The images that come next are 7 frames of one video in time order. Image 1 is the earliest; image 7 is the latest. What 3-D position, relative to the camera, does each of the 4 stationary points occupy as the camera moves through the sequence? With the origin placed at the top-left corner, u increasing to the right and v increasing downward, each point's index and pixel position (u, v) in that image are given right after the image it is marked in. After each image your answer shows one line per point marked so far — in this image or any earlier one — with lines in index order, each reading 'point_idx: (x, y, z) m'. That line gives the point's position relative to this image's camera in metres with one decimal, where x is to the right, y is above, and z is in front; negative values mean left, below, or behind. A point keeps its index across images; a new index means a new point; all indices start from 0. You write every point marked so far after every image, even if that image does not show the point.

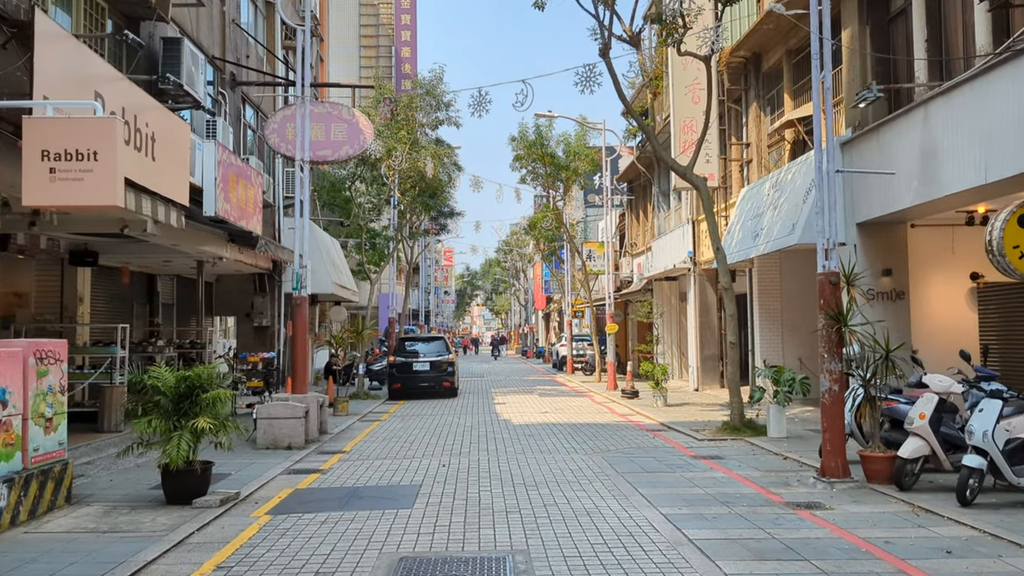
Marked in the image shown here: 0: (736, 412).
0: (+3.2, -1.8, +13.1) m
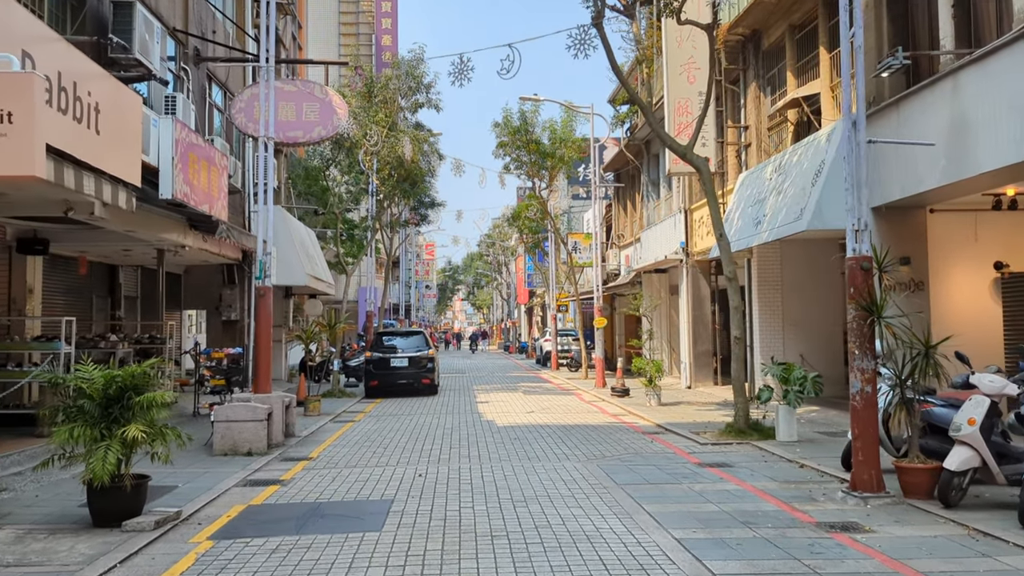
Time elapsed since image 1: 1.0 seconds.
0: (+3.0, -1.6, +12.1) m
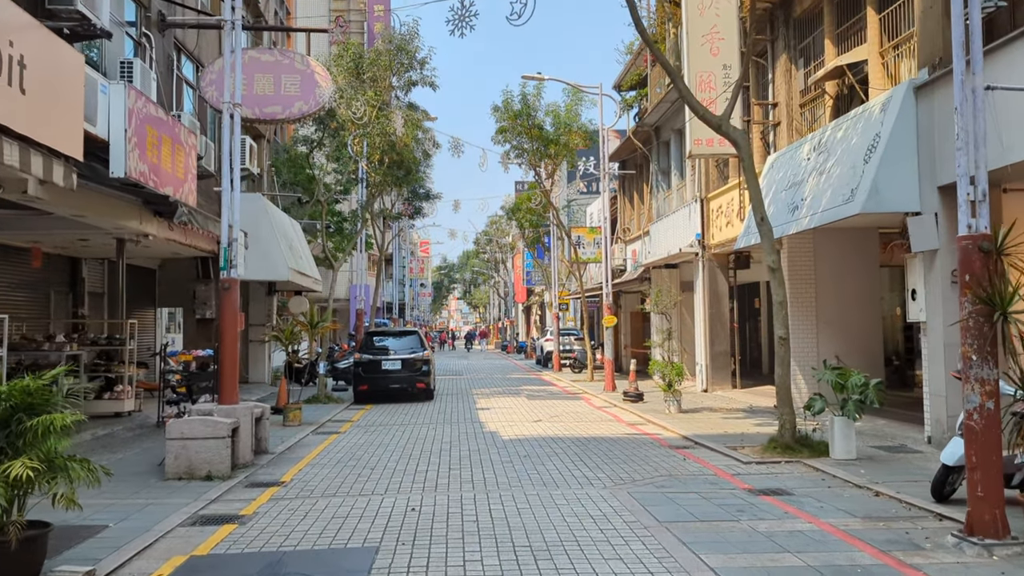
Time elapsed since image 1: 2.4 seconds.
0: (+3.1, -1.6, +10.3) m
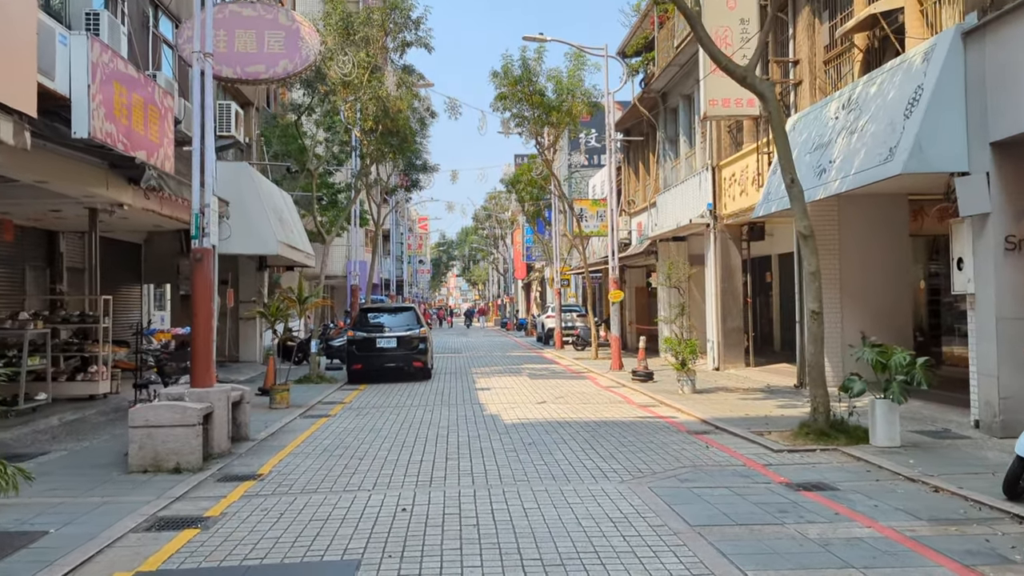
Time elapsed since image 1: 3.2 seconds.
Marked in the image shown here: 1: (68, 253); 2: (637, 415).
0: (+3.1, -1.2, +9.4) m
1: (-8.3, +0.7, +17.3) m
2: (+1.6, -1.6, +11.9) m
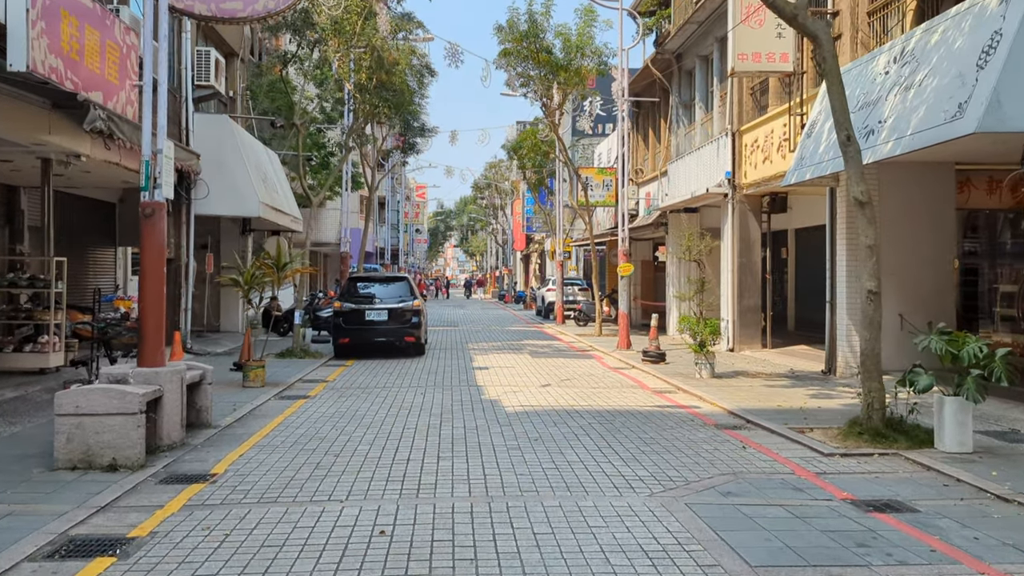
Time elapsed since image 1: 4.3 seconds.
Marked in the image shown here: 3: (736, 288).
0: (+3.1, -1.0, +8.0) m
1: (-8.2, +1.3, +15.8) m
2: (+1.6, -1.3, +10.6) m
3: (+4.4, 0.0, +18.0) m
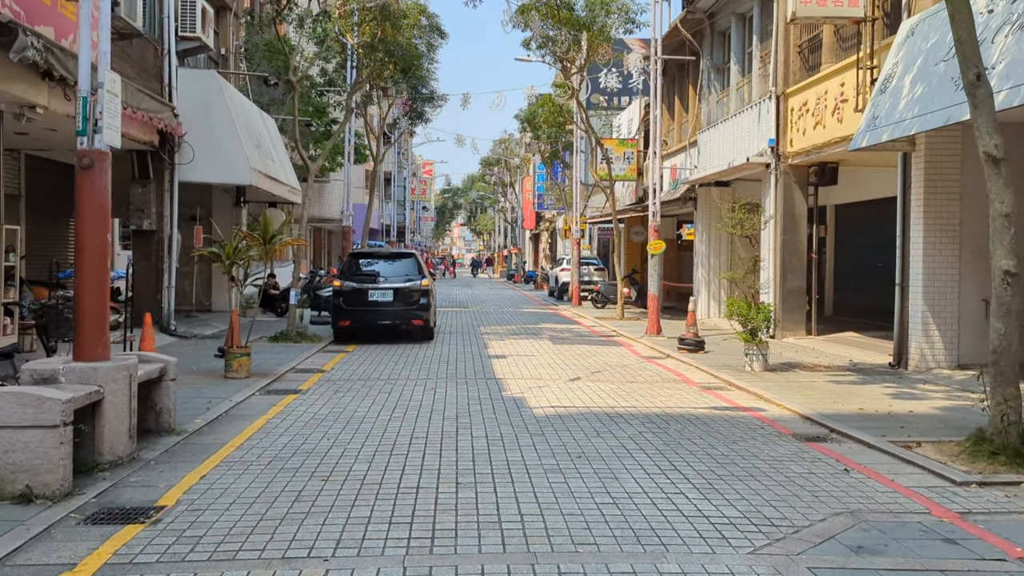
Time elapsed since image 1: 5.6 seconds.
0: (+3.4, -0.9, +6.3) m
1: (-7.9, +1.7, +14.1) m
2: (+1.9, -1.1, +8.9) m
3: (+4.7, +0.4, +16.3) m
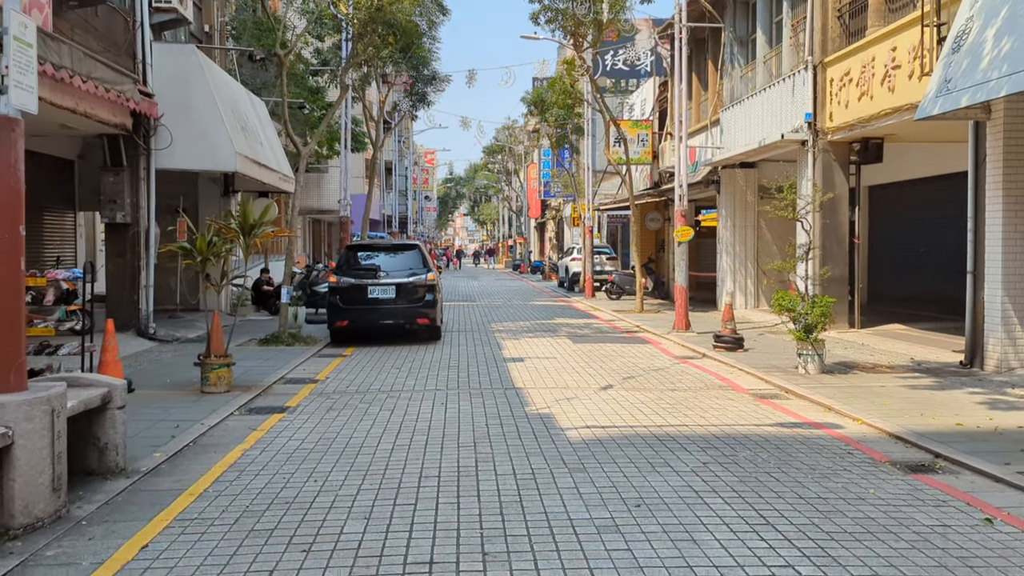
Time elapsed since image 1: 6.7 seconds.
0: (+3.6, -0.8, +4.9) m
1: (-7.7, +1.7, +12.7) m
2: (+2.1, -1.1, +7.5) m
3: (+4.9, +0.5, +14.8) m
